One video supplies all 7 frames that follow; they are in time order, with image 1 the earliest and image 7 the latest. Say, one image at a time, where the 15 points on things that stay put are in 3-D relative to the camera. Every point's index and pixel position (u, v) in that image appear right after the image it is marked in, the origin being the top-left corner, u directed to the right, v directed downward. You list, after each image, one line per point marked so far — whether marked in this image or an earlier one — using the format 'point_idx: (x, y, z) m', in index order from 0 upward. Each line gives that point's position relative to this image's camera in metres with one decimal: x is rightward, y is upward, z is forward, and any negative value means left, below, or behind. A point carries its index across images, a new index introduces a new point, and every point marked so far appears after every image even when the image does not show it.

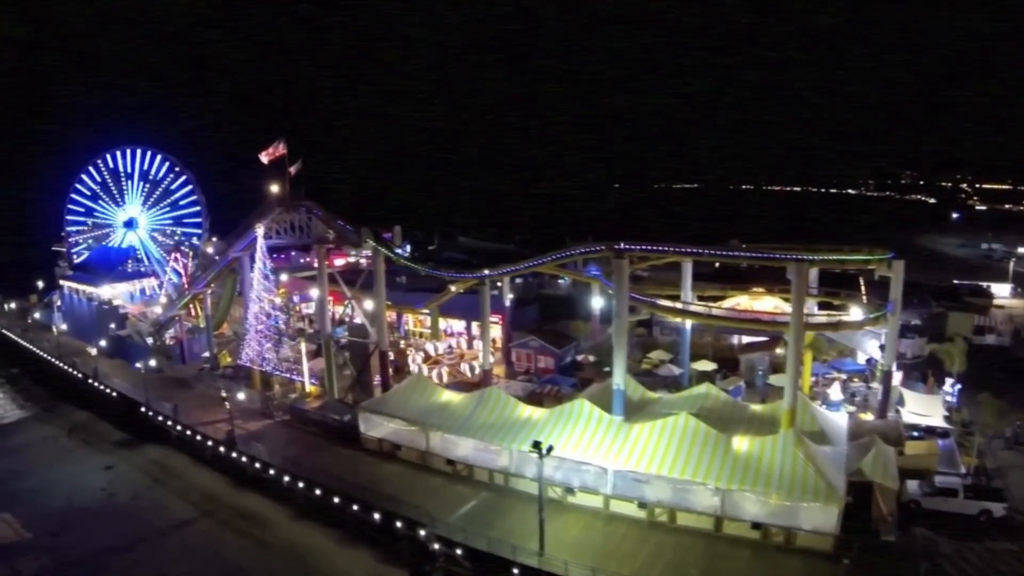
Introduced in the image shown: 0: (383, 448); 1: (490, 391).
0: (-3.4, -4.2, +18.3) m
1: (-0.5, -2.7, +18.0) m
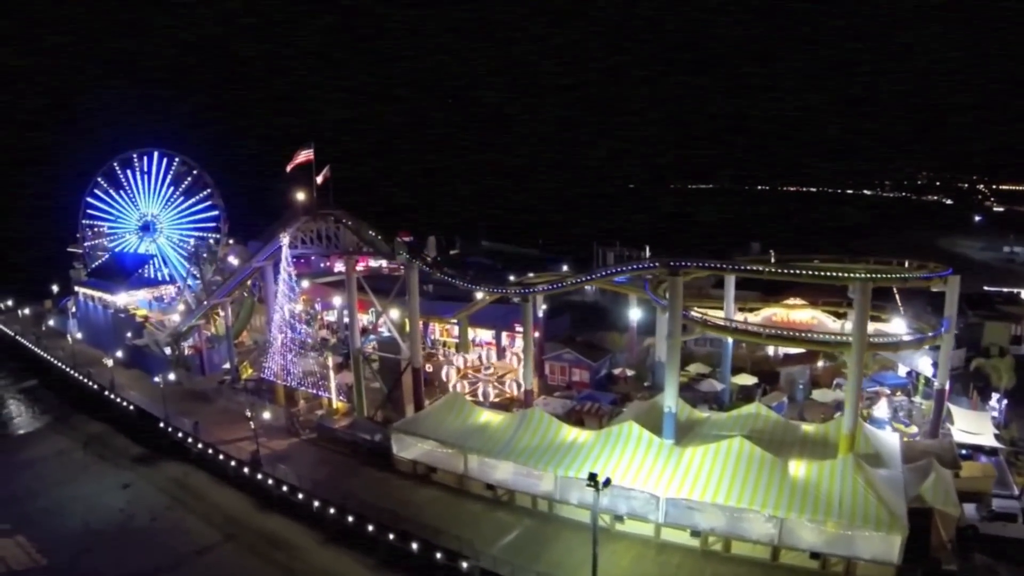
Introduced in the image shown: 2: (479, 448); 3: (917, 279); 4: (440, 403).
0: (-2.4, -4.6, +17.3) m
1: (+0.6, -3.0, +17.0) m
2: (-0.8, -3.8, +16.4) m
3: (+11.3, +0.2, +19.1) m
4: (-1.8, -3.0, +17.9) m
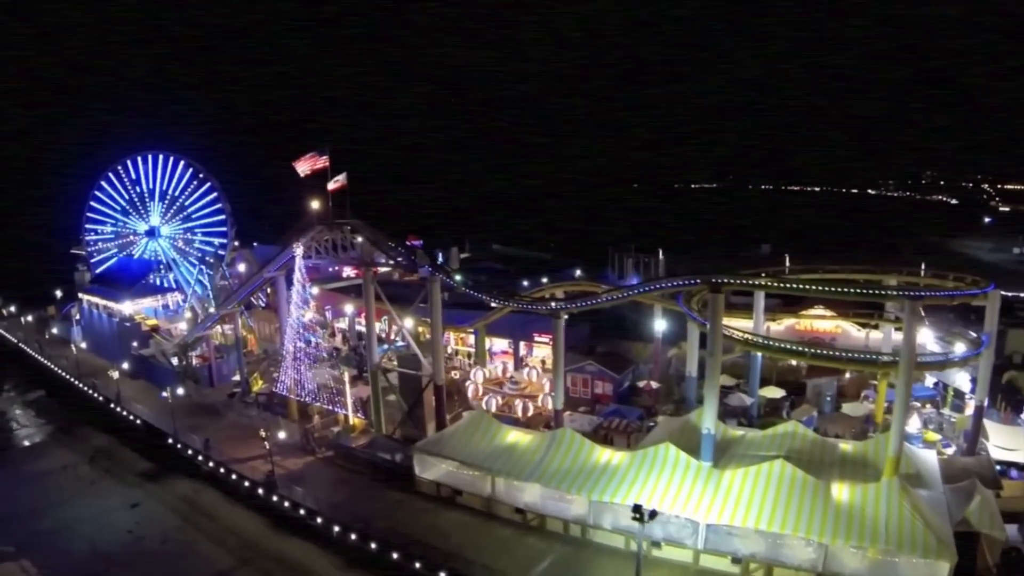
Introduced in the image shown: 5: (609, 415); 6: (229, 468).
0: (-1.7, -4.9, +16.6) m
1: (+1.2, -3.4, +16.3) m
2: (-0.1, -4.1, +15.7) m
3: (+12.0, -0.1, +18.3) m
4: (-1.1, -3.3, +17.1) m
5: (+2.8, -3.7, +19.9) m
6: (-7.5, -4.8, +18.3) m
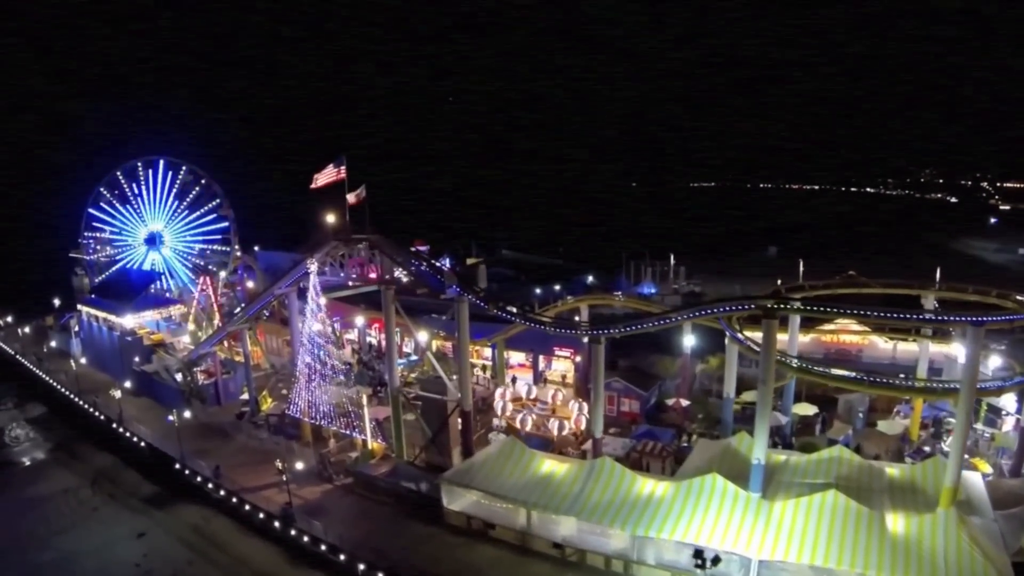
0: (-0.9, -5.4, +15.6) m
1: (+2.0, -3.8, +15.3) m
2: (+0.6, -4.6, +14.7) m
3: (+12.7, -0.5, +17.4) m
4: (-0.4, -3.8, +16.2) m
5: (+3.6, -4.1, +19.0) m
6: (-6.8, -5.3, +17.3) m
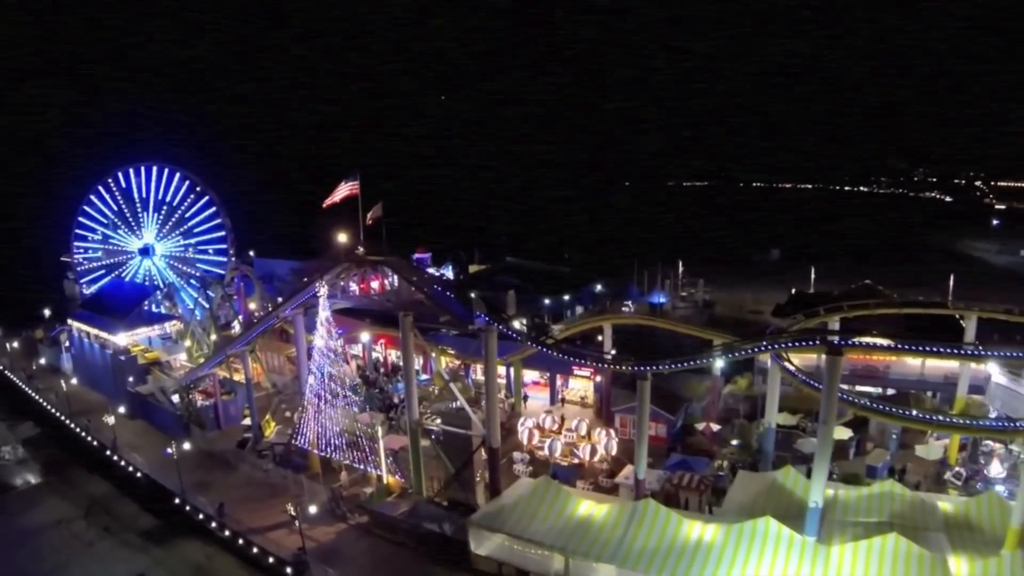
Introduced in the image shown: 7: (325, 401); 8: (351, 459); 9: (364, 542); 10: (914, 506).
0: (-0.3, -5.9, +14.4) m
1: (+2.7, -4.4, +14.2) m
2: (+1.3, -5.2, +13.5) m
3: (+13.3, -1.1, +16.4) m
4: (+0.3, -4.4, +15.0) m
5: (+4.2, -4.7, +17.8) m
6: (-6.1, -5.8, +16.0) m
7: (-5.0, -3.0, +18.4) m
8: (-4.1, -4.3, +17.6) m
9: (-3.4, -5.7, +15.6) m
10: (+9.1, -4.9, +15.6) m
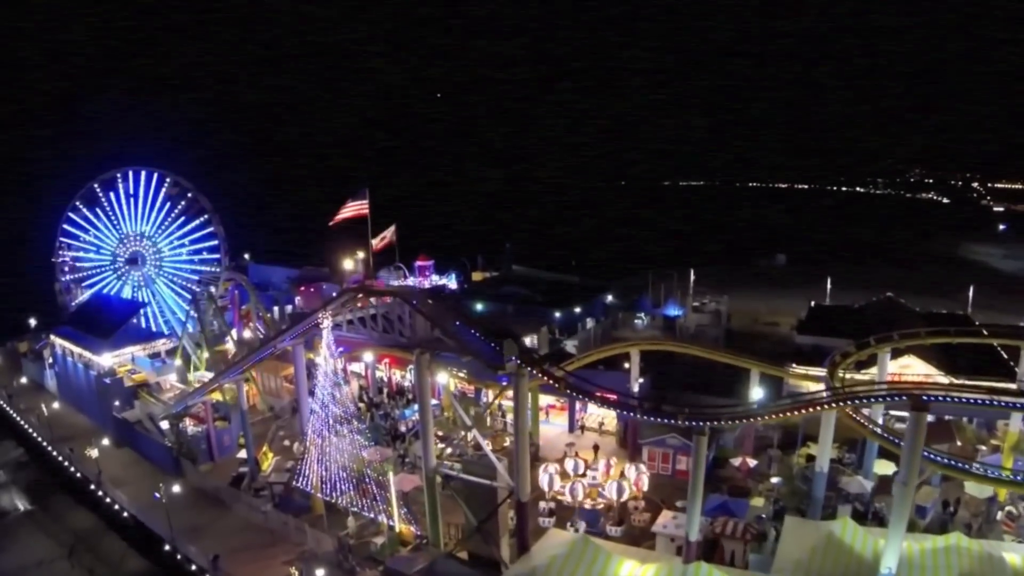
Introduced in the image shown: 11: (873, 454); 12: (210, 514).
0: (+0.3, -6.6, +12.8) m
1: (+3.3, -5.0, +12.6) m
2: (+1.9, -5.8, +12.0) m
3: (+13.9, -1.8, +14.9) m
4: (+0.9, -5.0, +13.4) m
5: (+4.7, -5.3, +16.3) m
6: (-5.5, -6.5, +14.4) m
7: (-4.4, -3.6, +16.7) m
8: (-3.6, -5.0, +16.0) m
9: (-2.8, -6.4, +14.0) m
10: (+9.7, -5.6, +14.1) m
11: (+10.0, -4.5, +19.3) m
12: (-7.8, -5.8, +17.7) m
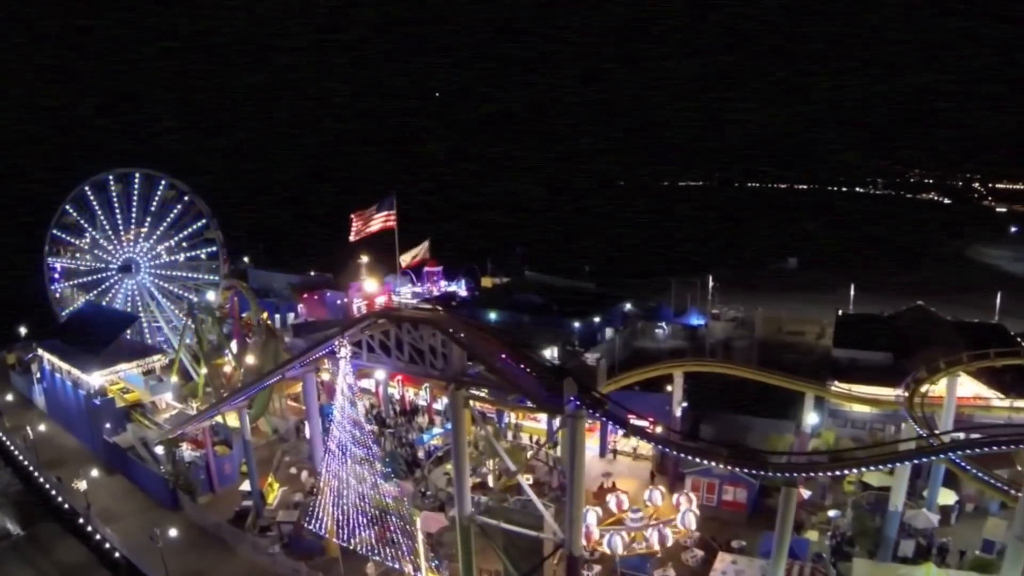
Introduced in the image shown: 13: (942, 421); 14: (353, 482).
0: (+1.2, -7.0, +11.2) m
1: (+4.1, -5.4, +10.9) m
2: (+2.8, -6.2, +10.3) m
3: (+14.7, -2.1, +13.3) m
4: (+1.7, -5.4, +11.7) m
5: (+5.5, -5.7, +14.7) m
6: (-4.7, -6.8, +12.7) m
7: (-3.6, -4.0, +15.0) m
8: (-2.8, -5.3, +14.3) m
9: (-2.0, -6.8, +12.3) m
10: (+10.5, -6.0, +12.5) m
11: (+10.8, -4.9, +17.6) m
12: (-7.0, -6.1, +16.0) m
13: (+10.7, -3.1, +17.7) m
14: (-3.5, -4.0, +14.9) m
